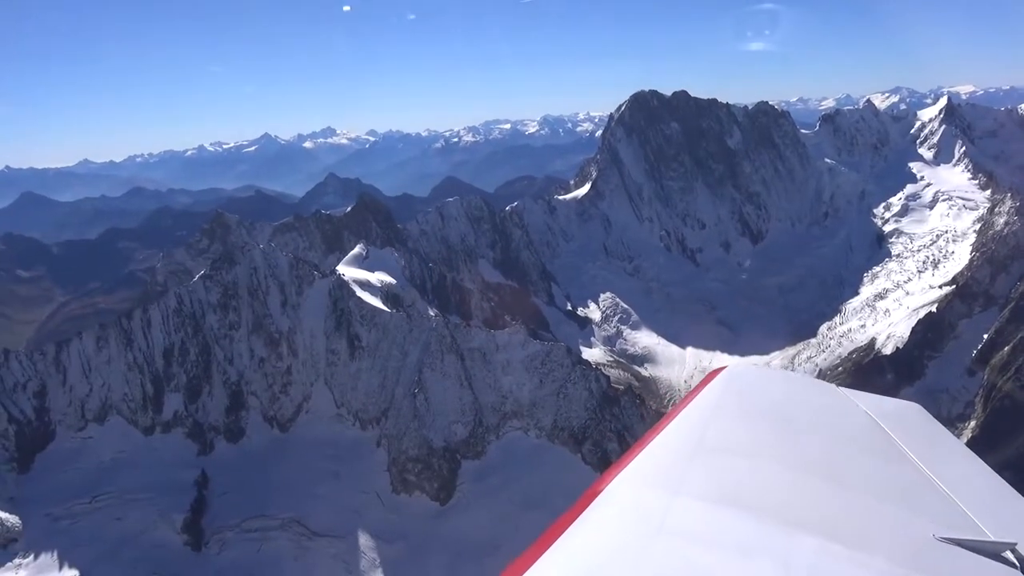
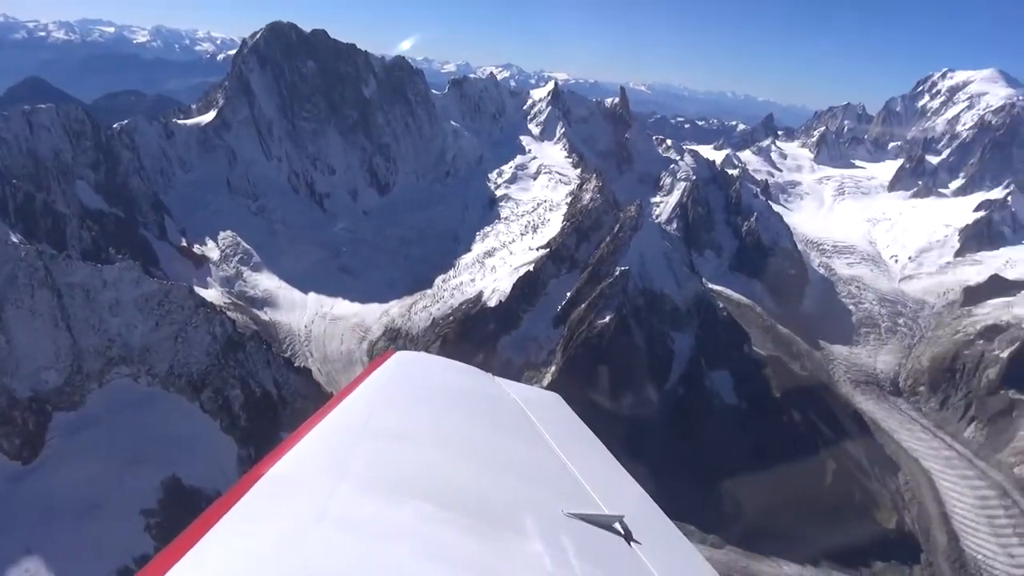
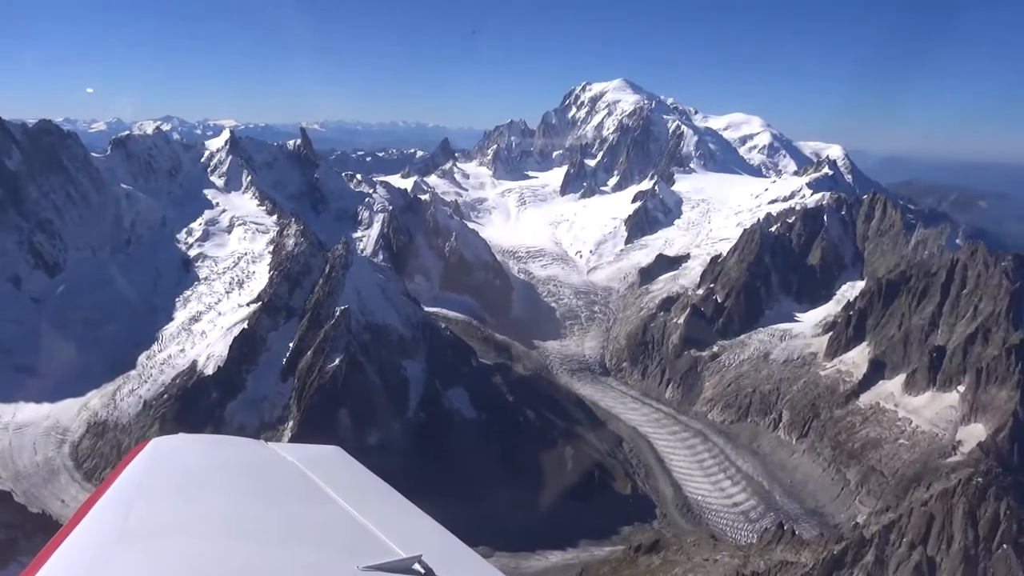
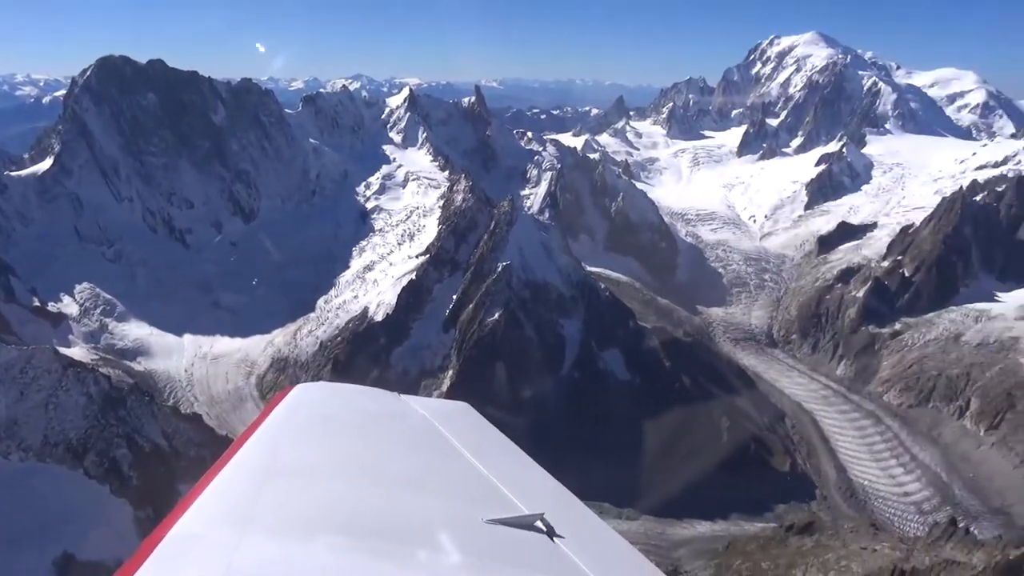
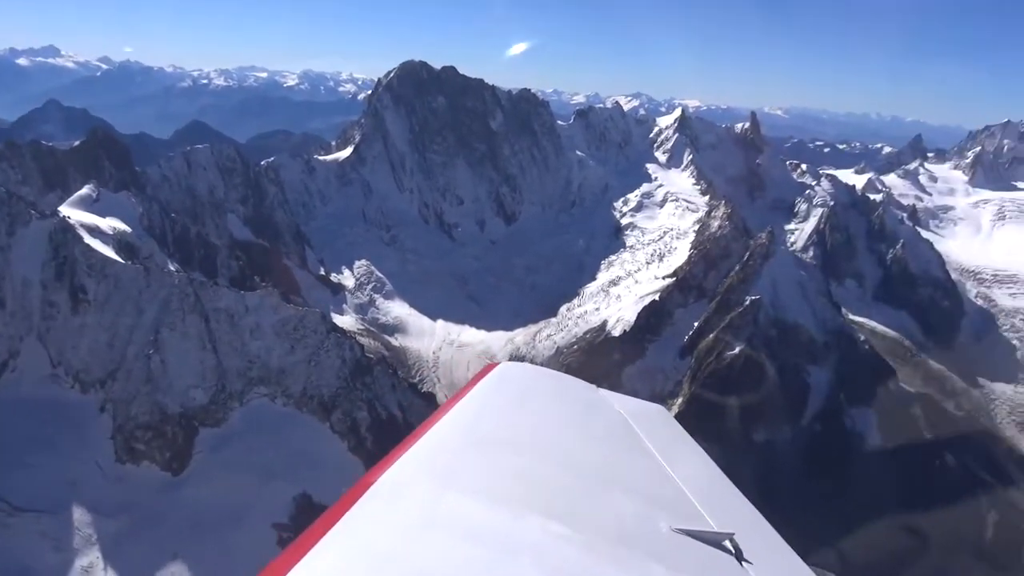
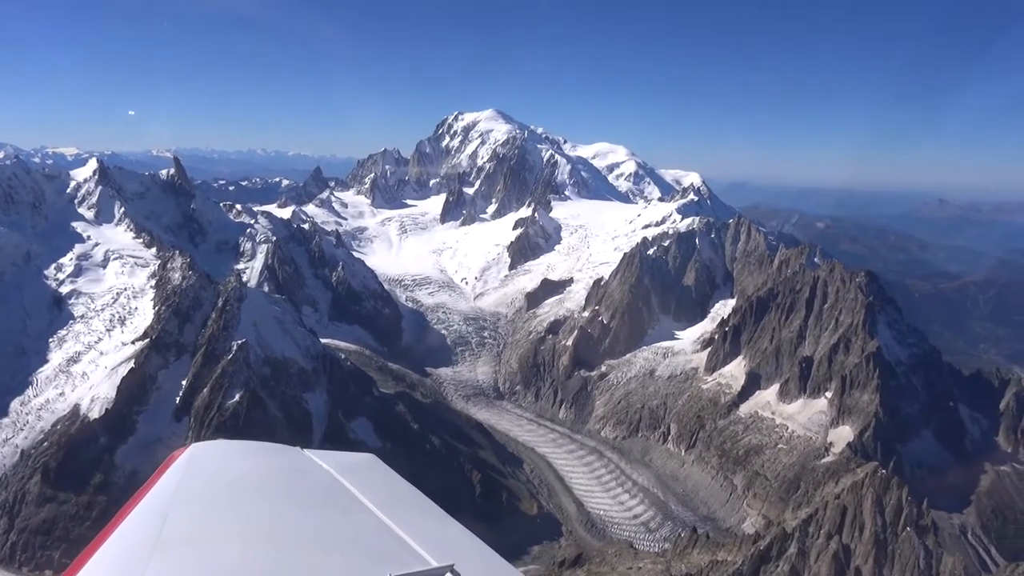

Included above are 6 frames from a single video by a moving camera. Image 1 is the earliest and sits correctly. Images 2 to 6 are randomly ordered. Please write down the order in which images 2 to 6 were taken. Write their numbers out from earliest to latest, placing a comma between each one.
5, 2, 4, 3, 6
